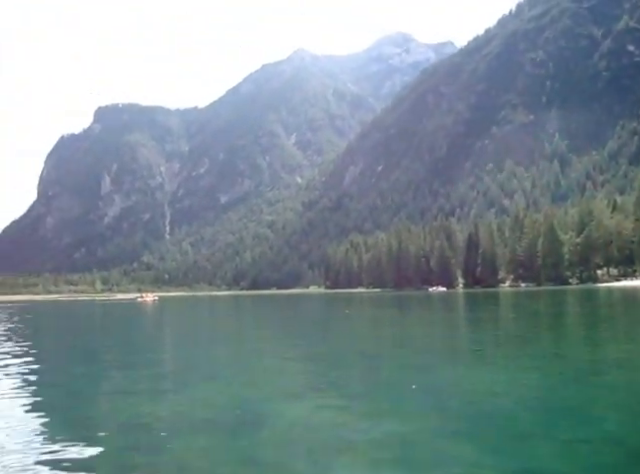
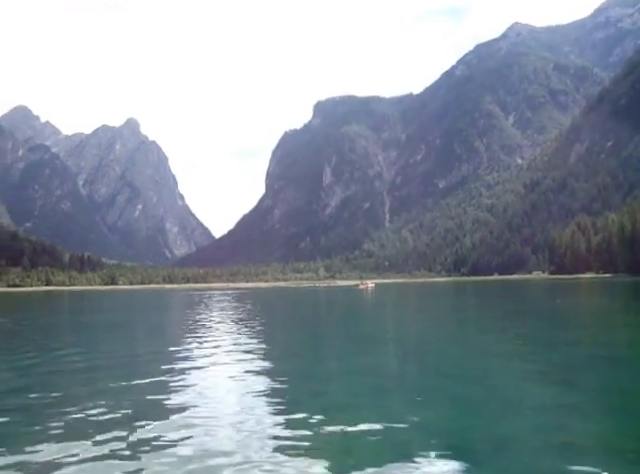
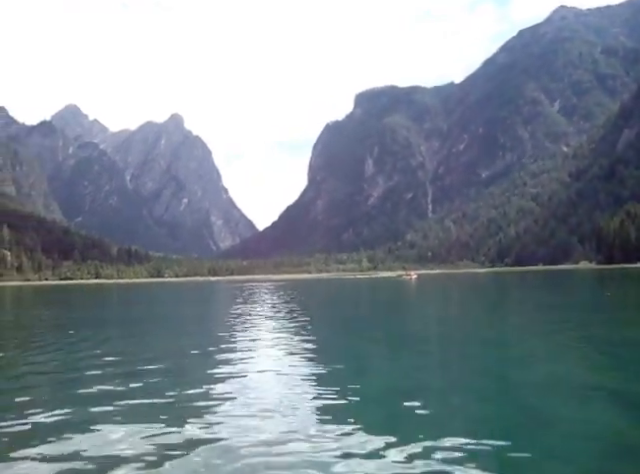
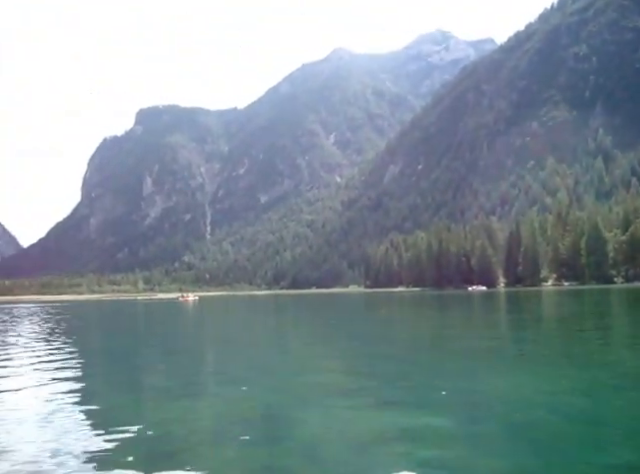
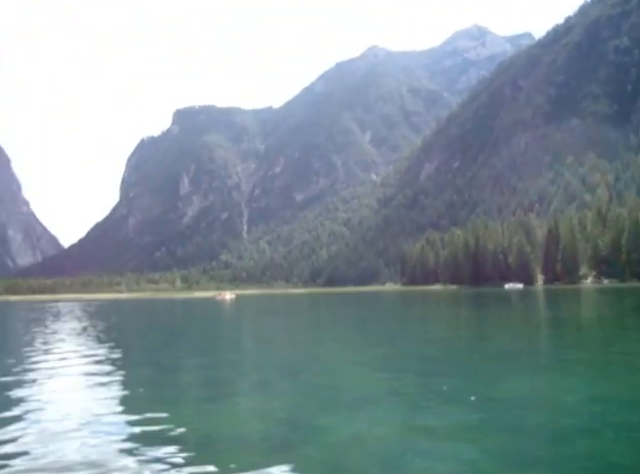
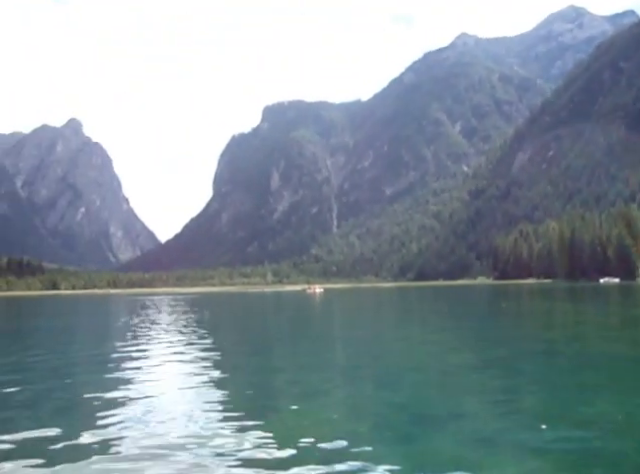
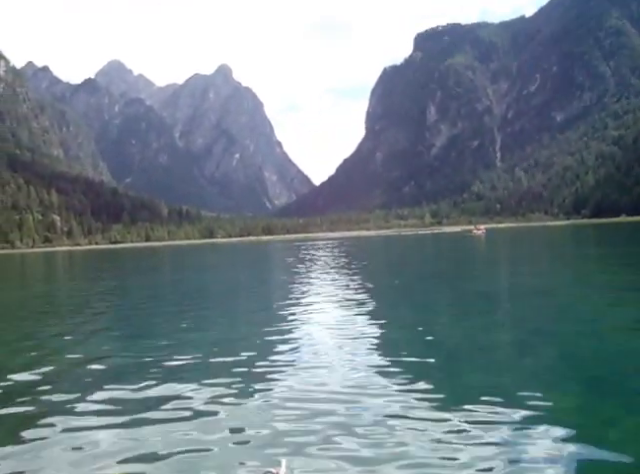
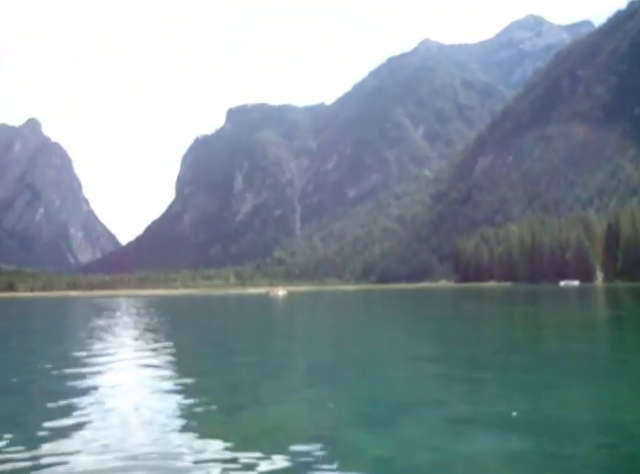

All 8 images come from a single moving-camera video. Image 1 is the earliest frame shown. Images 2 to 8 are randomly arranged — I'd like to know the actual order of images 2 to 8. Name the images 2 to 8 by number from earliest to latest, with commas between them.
4, 5, 8, 6, 2, 3, 7
